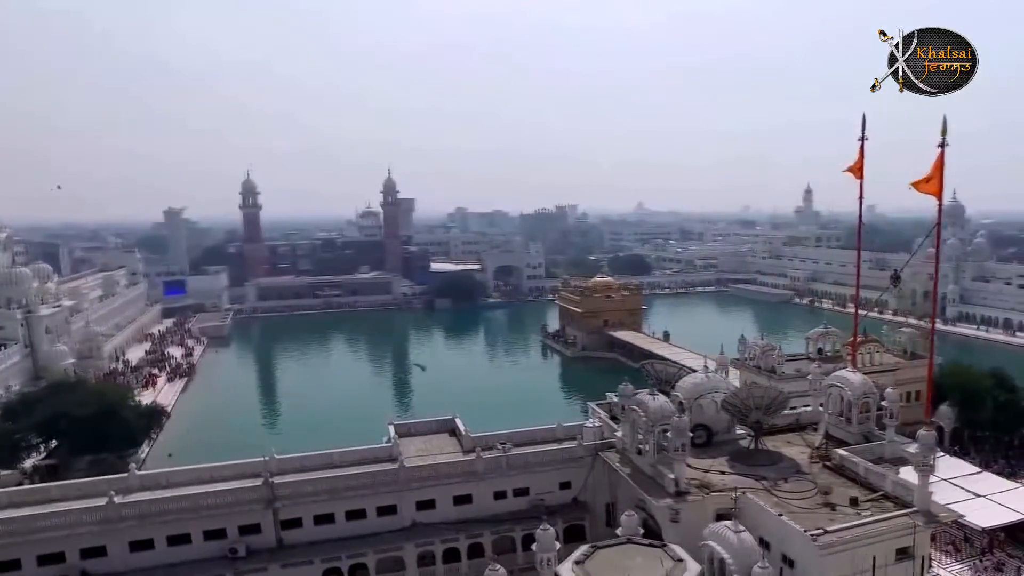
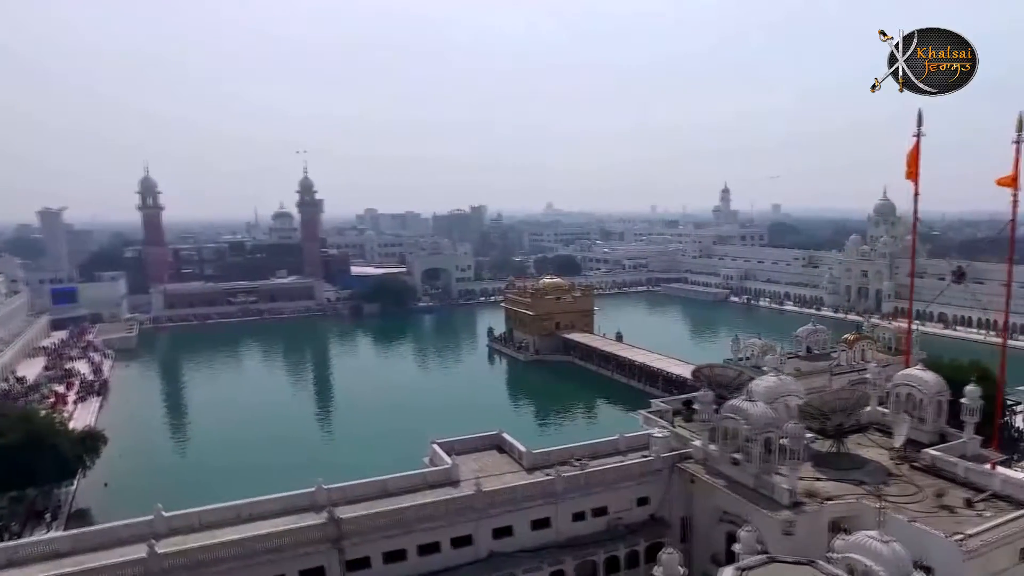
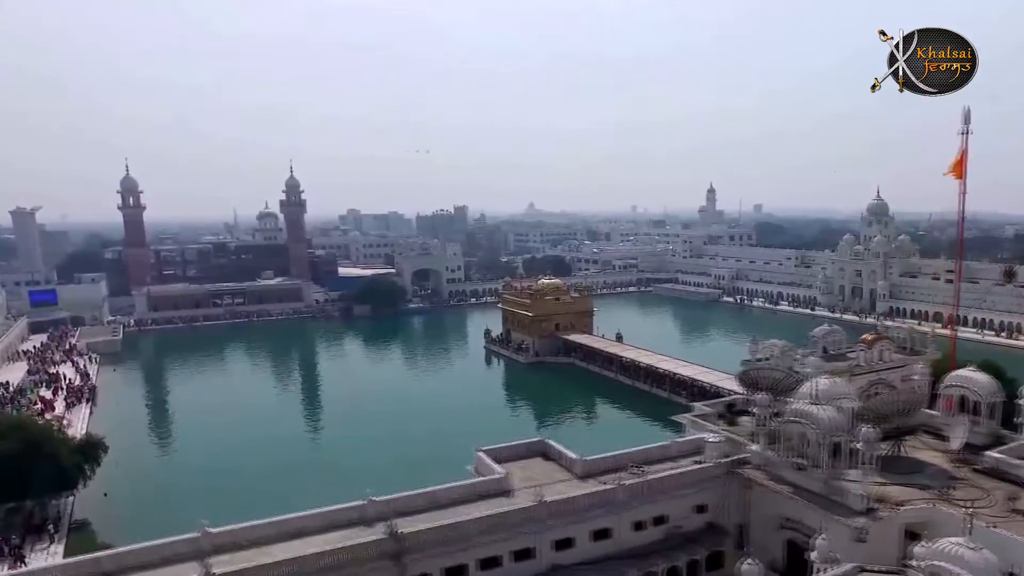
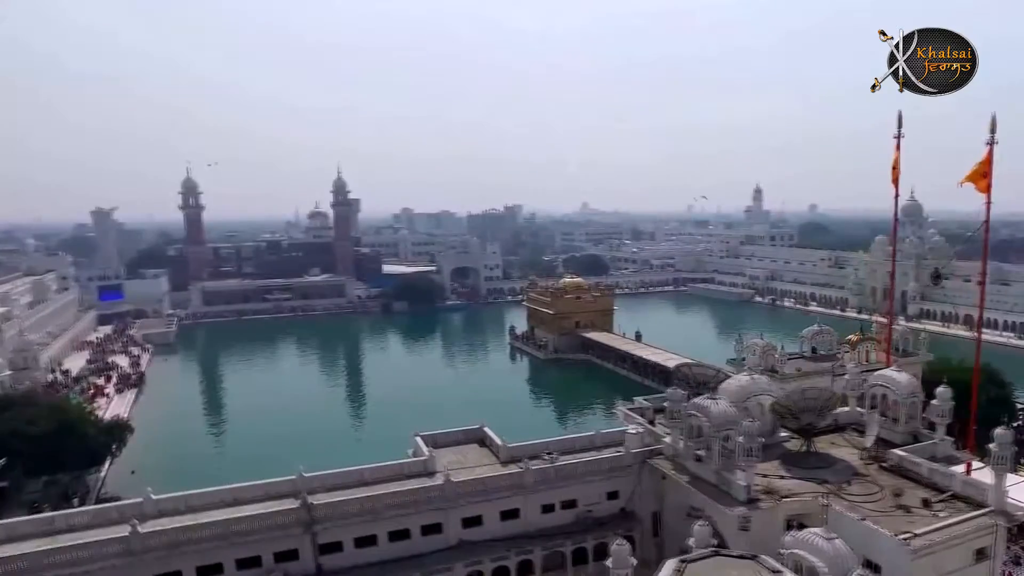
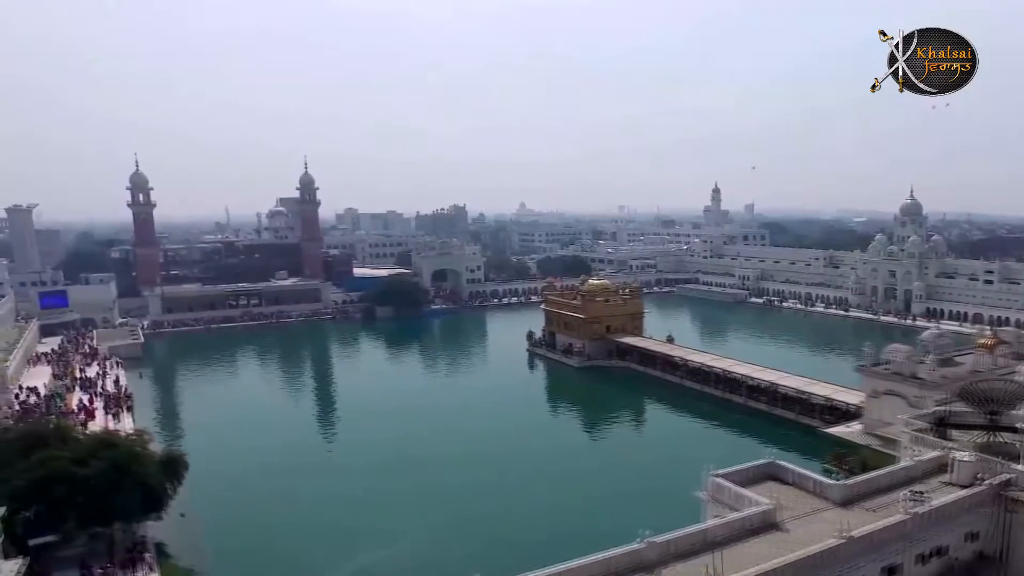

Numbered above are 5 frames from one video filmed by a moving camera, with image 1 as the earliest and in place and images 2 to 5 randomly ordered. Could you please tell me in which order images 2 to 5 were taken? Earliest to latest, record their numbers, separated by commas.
4, 2, 3, 5
